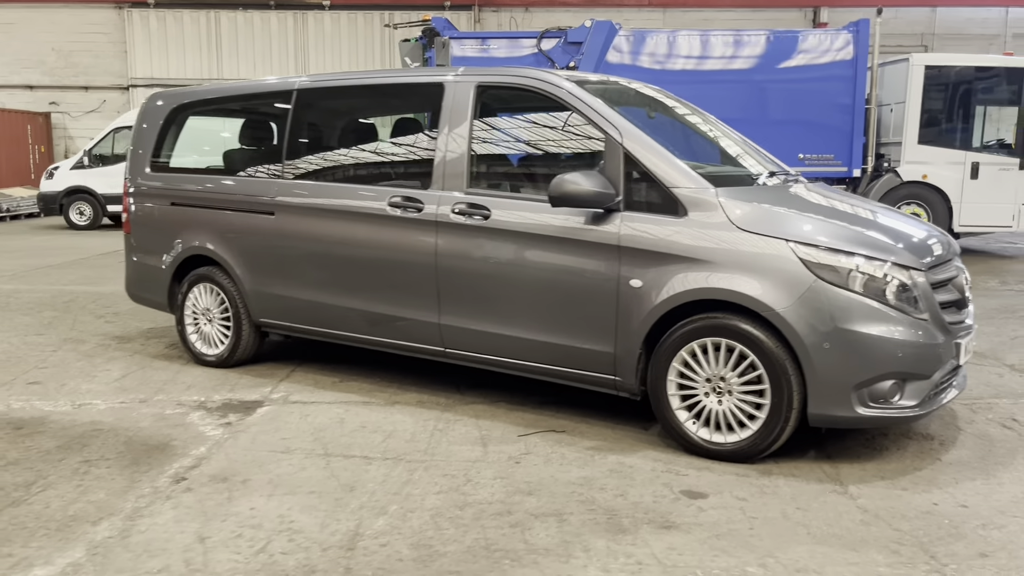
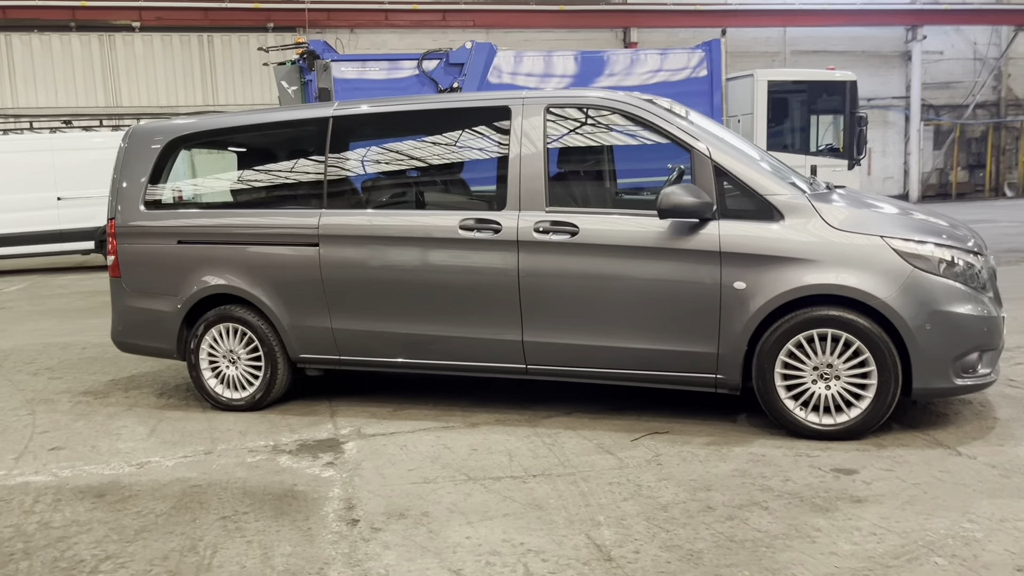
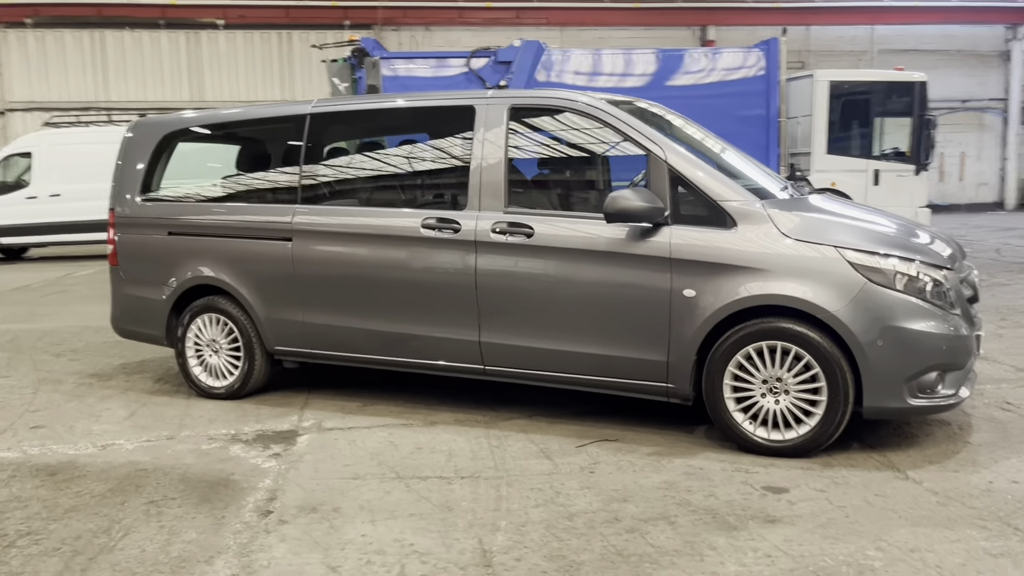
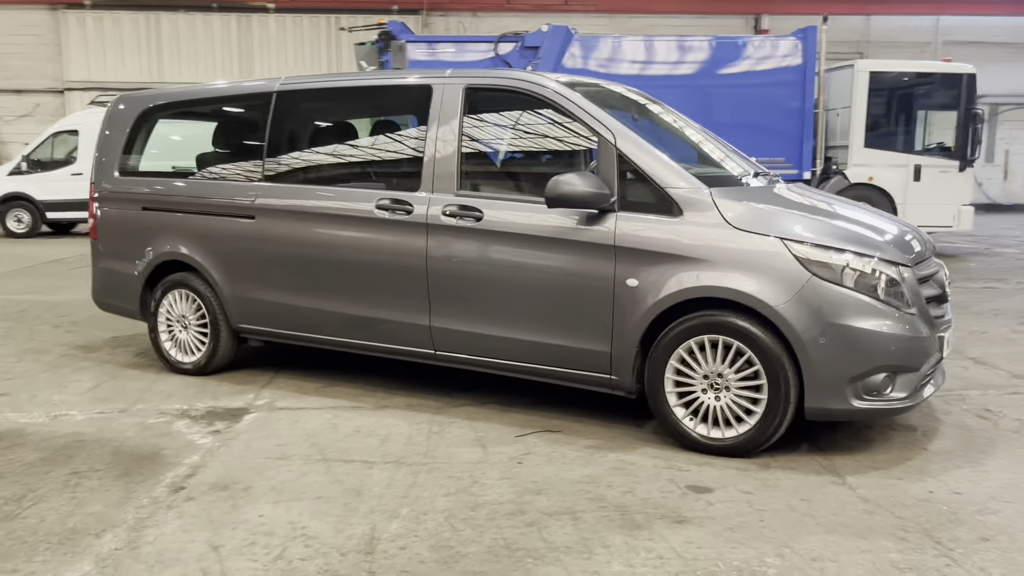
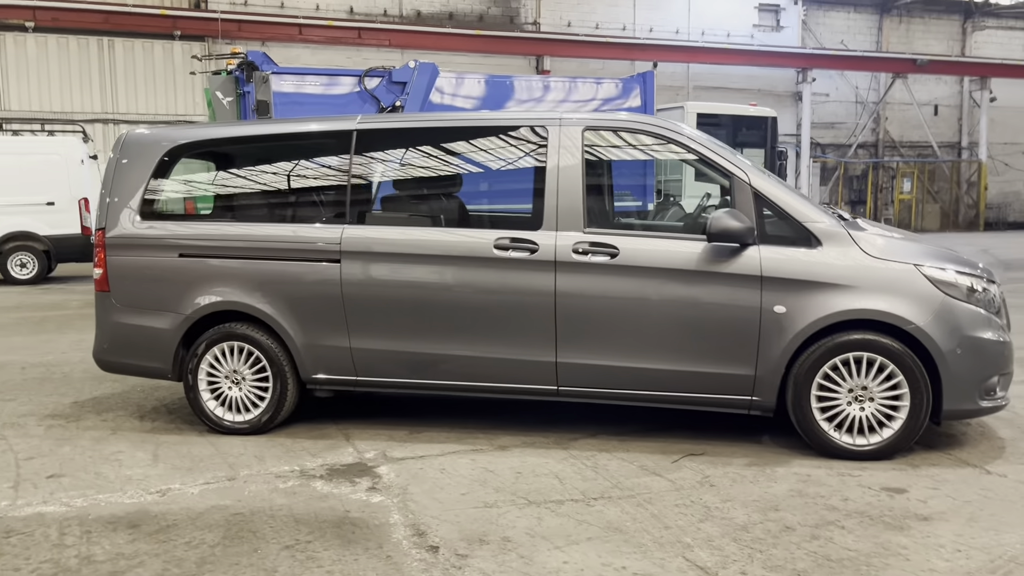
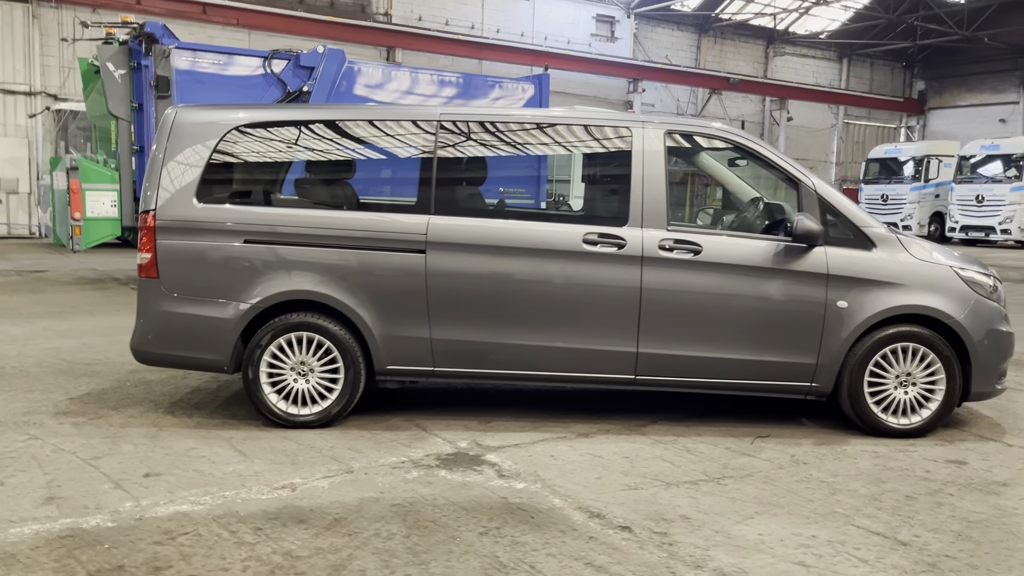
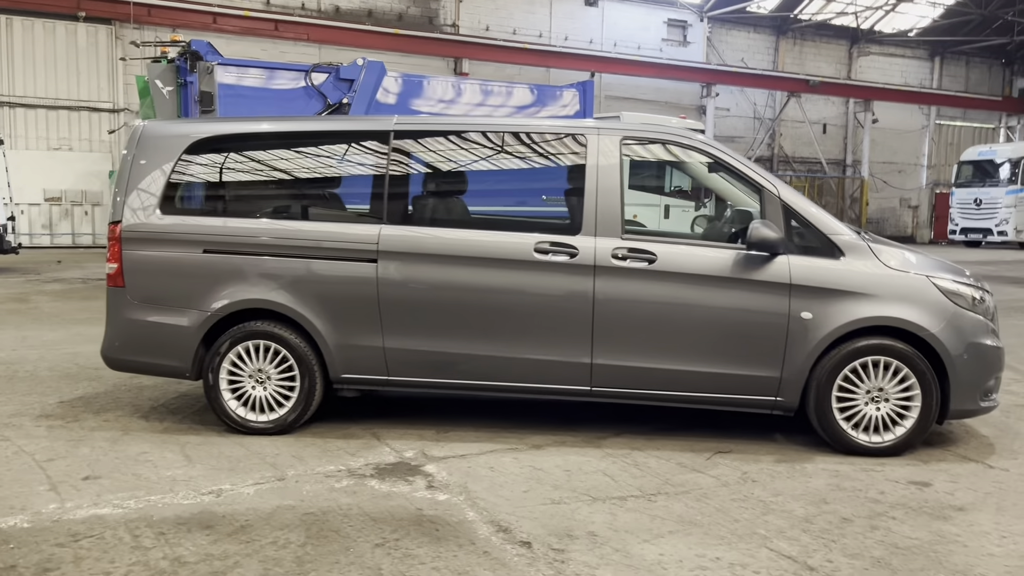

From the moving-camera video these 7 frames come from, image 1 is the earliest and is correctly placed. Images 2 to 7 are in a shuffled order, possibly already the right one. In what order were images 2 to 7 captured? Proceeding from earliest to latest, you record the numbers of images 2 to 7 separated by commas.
4, 3, 2, 5, 7, 6
